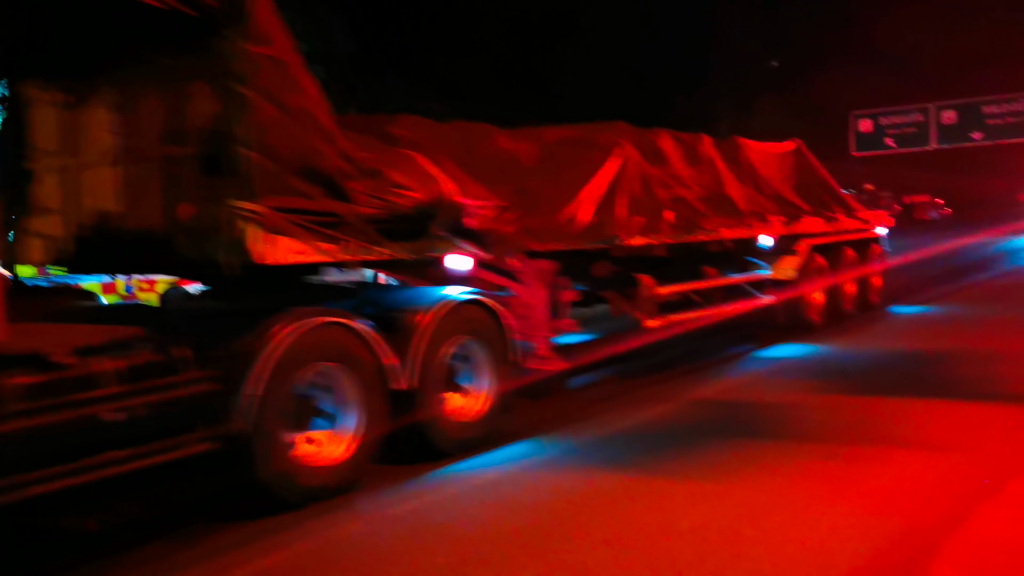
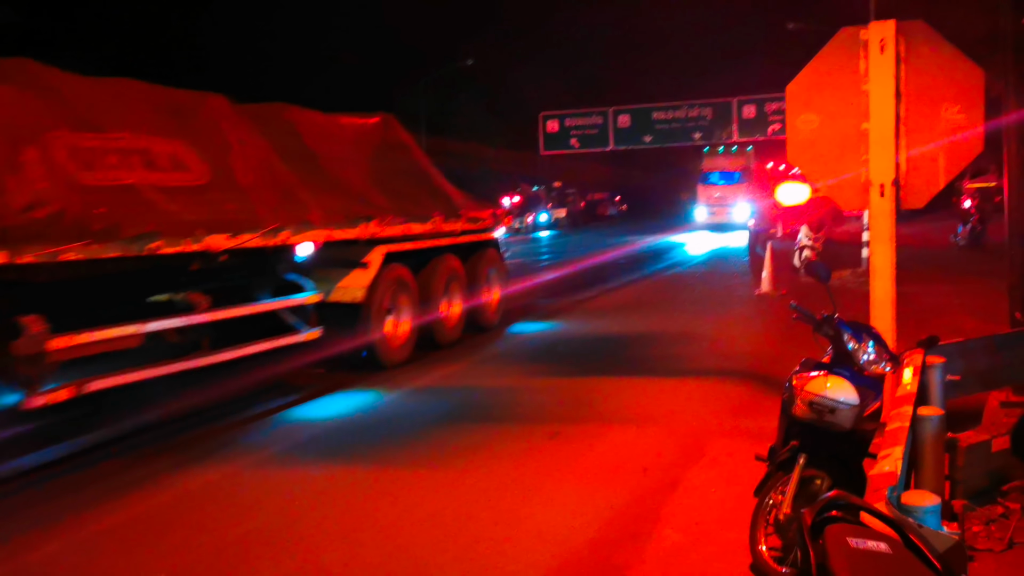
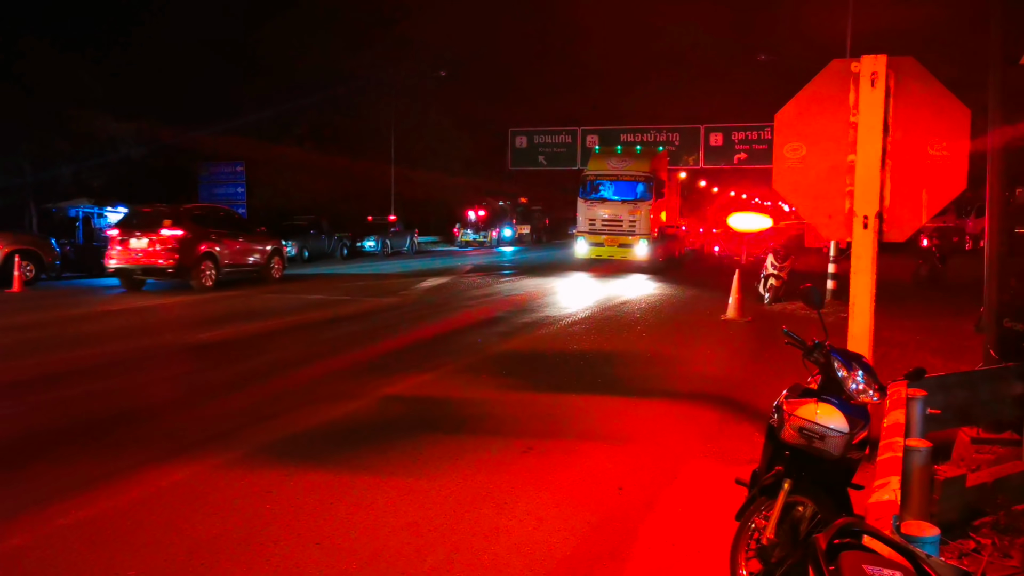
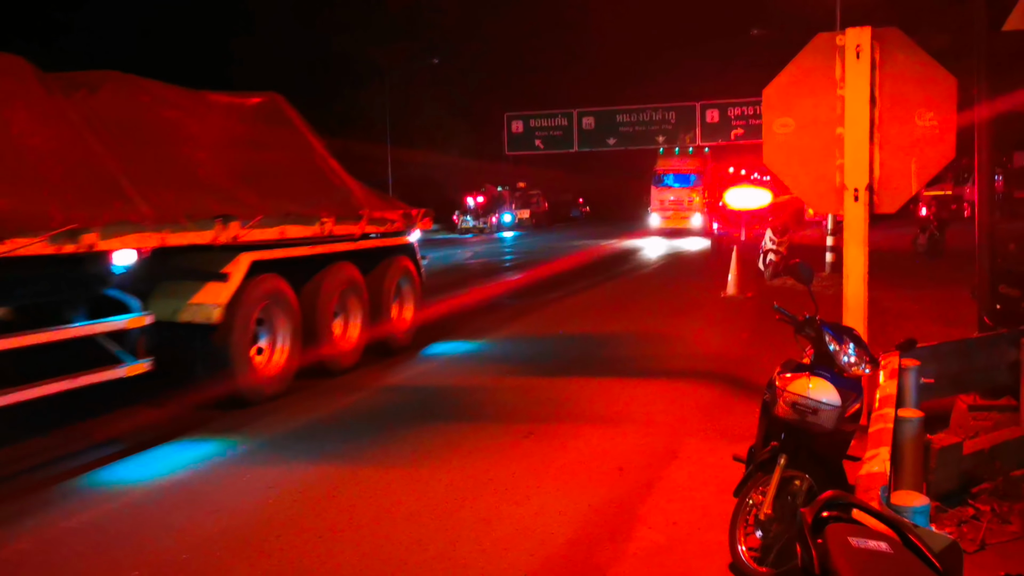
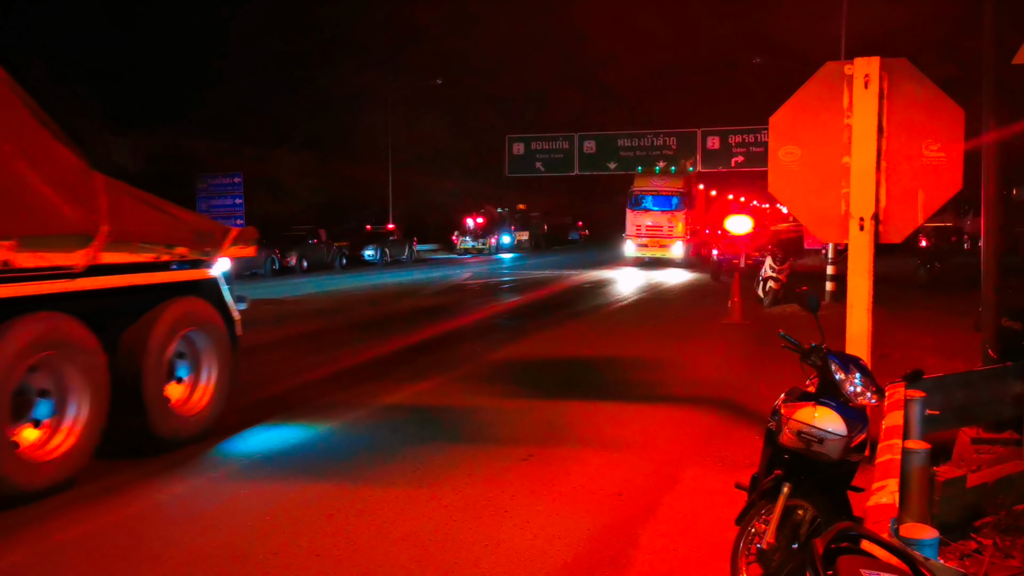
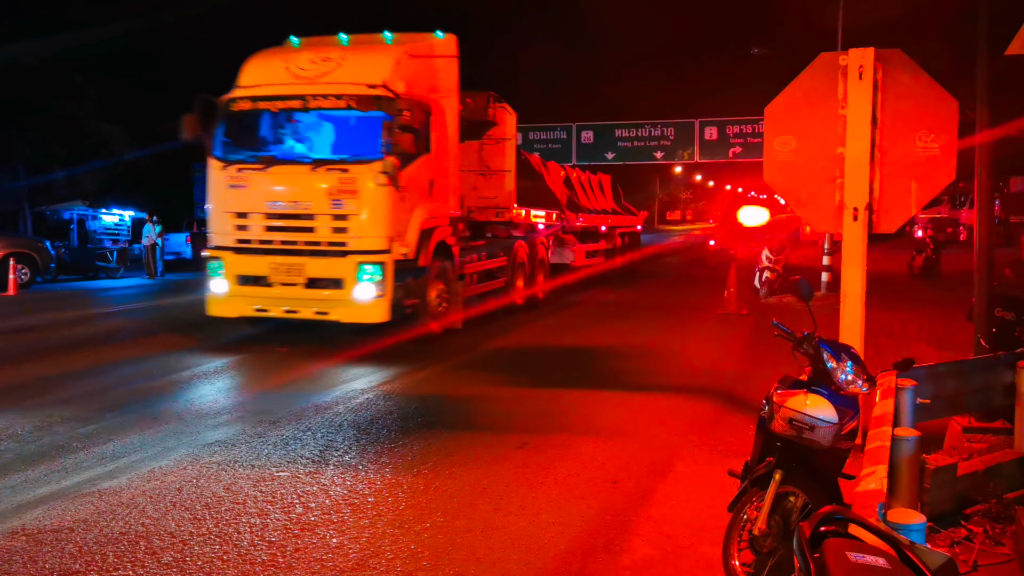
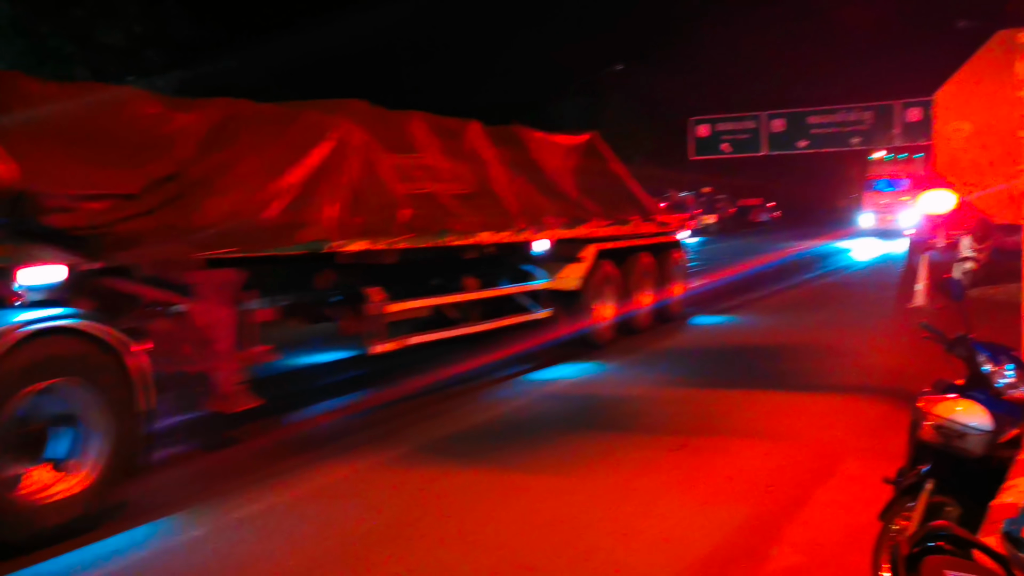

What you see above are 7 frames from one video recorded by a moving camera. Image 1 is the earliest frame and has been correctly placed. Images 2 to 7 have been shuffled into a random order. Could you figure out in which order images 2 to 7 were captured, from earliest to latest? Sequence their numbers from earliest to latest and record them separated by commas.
7, 2, 4, 5, 3, 6
